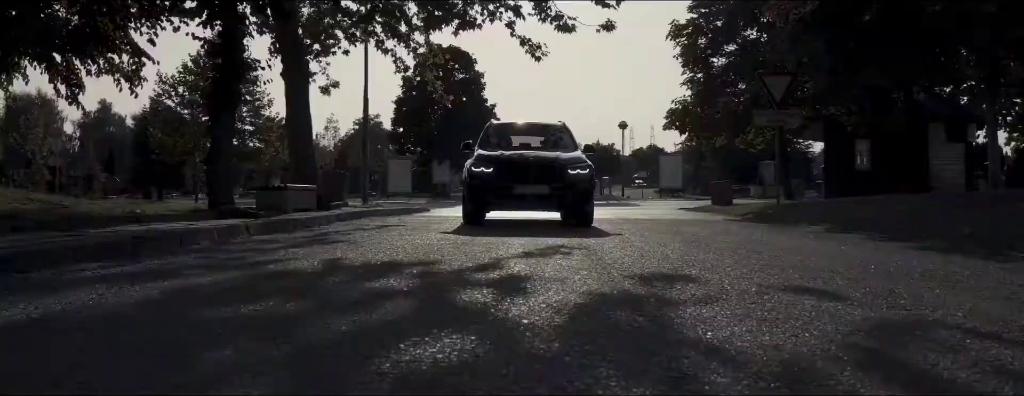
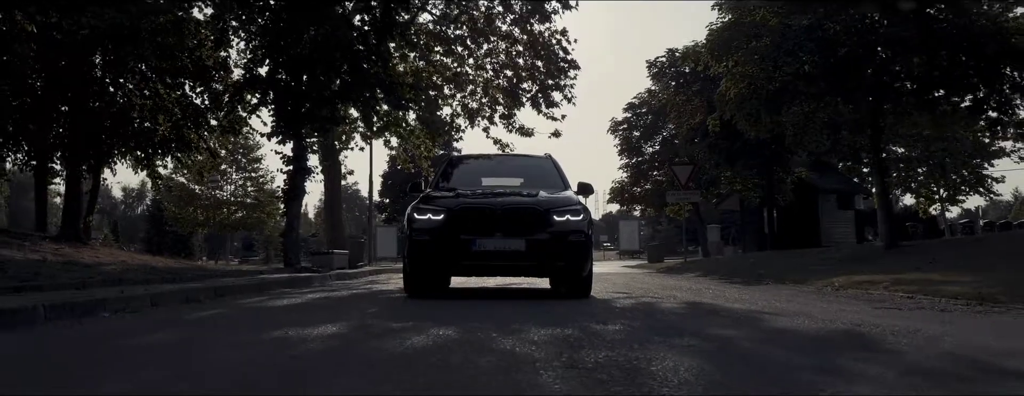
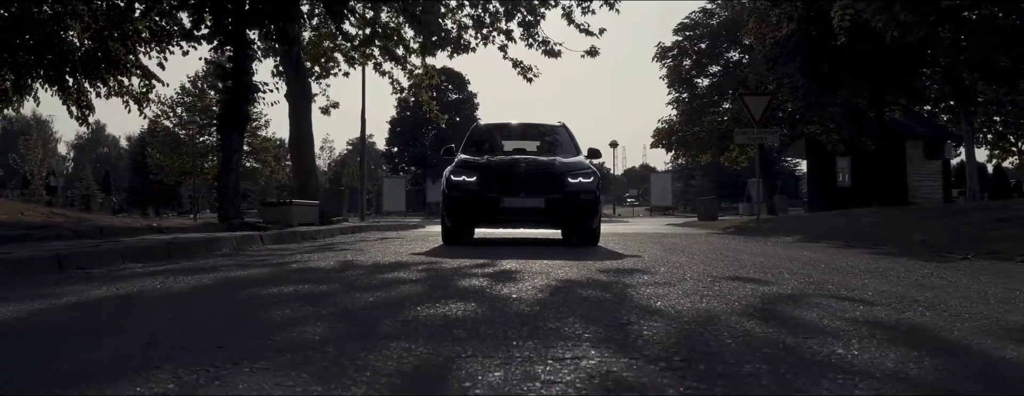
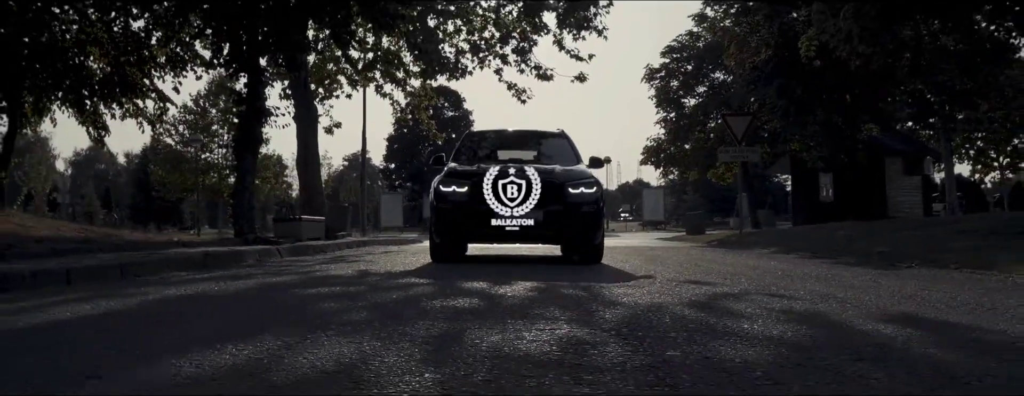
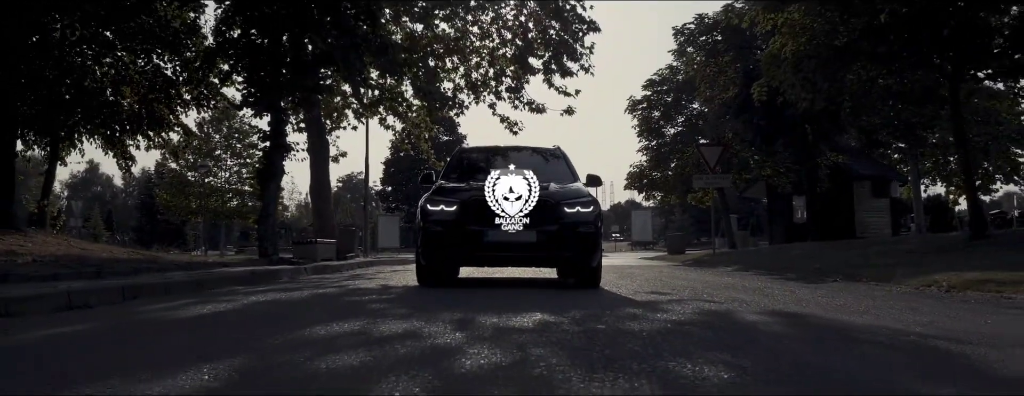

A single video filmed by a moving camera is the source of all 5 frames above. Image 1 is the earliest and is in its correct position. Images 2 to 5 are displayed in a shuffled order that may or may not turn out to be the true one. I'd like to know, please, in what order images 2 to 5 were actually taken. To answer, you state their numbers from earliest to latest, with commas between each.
3, 4, 5, 2
